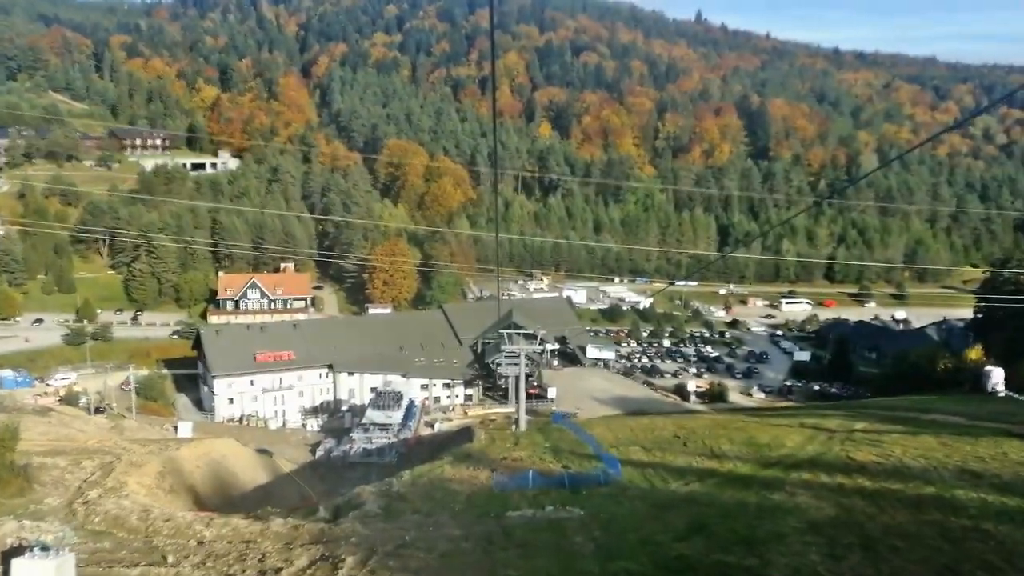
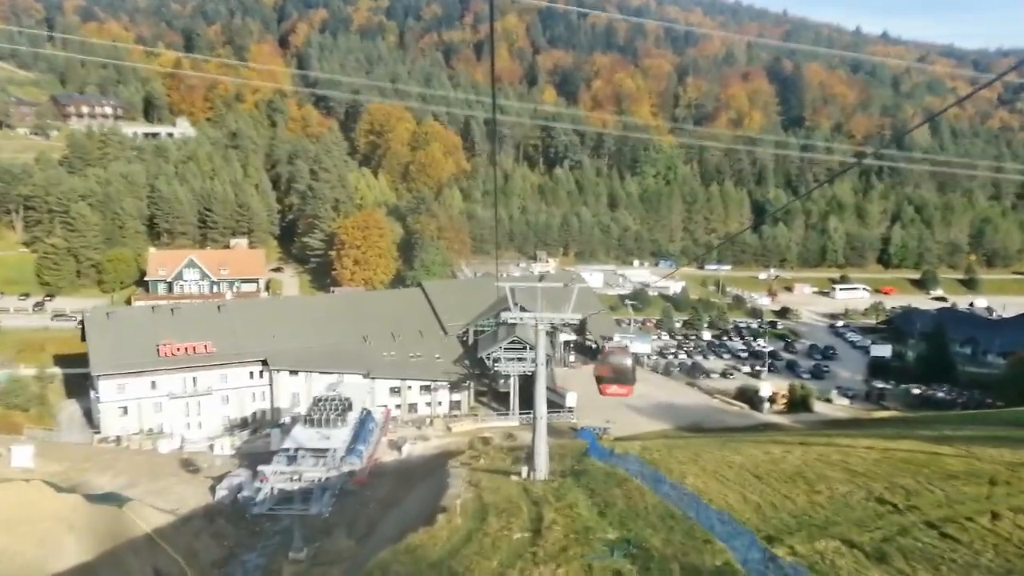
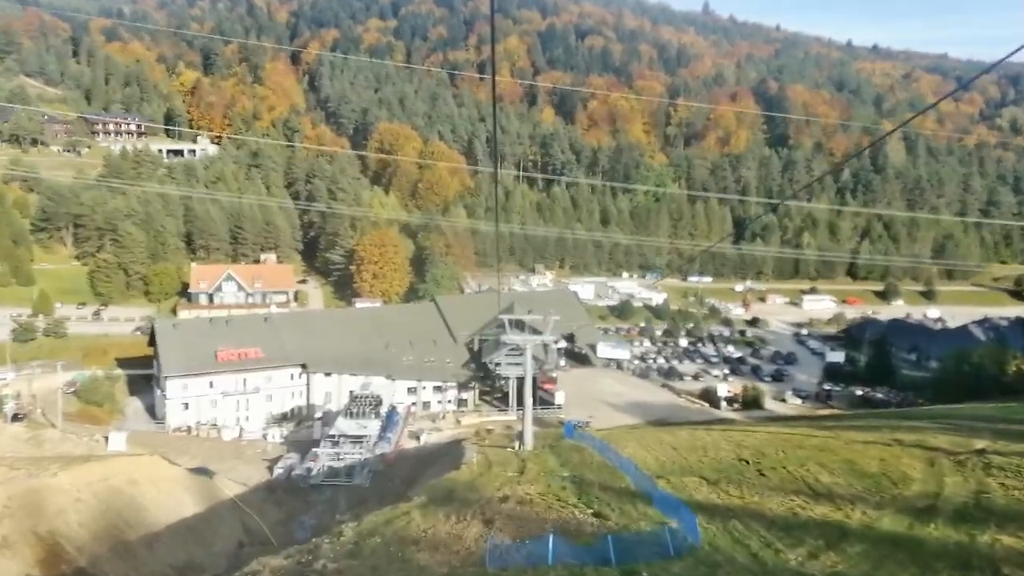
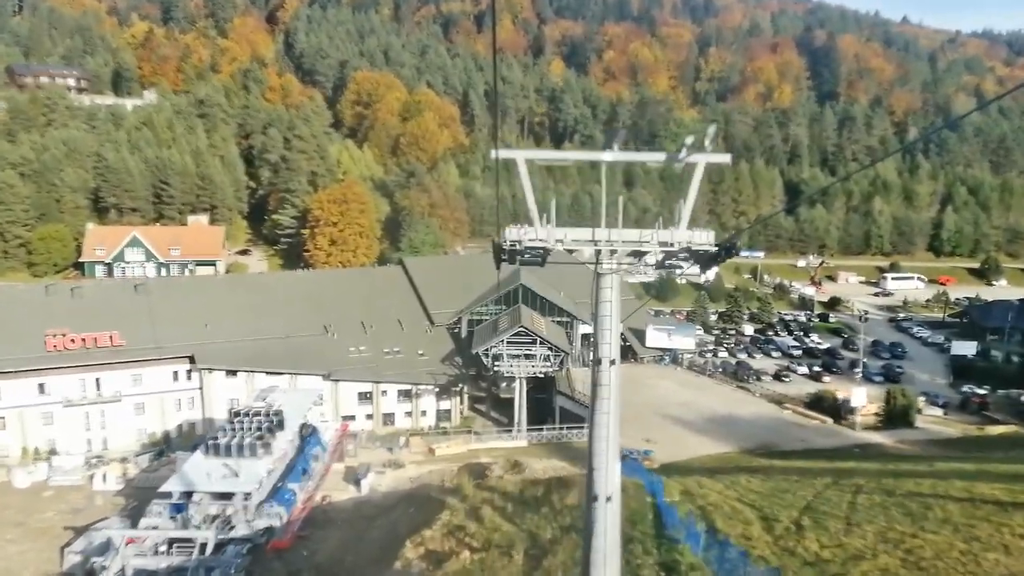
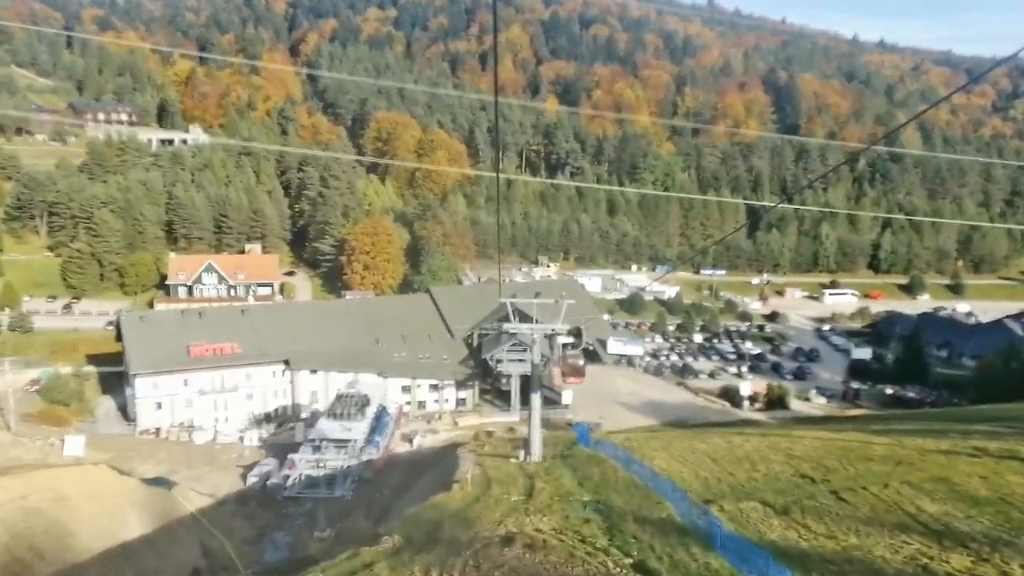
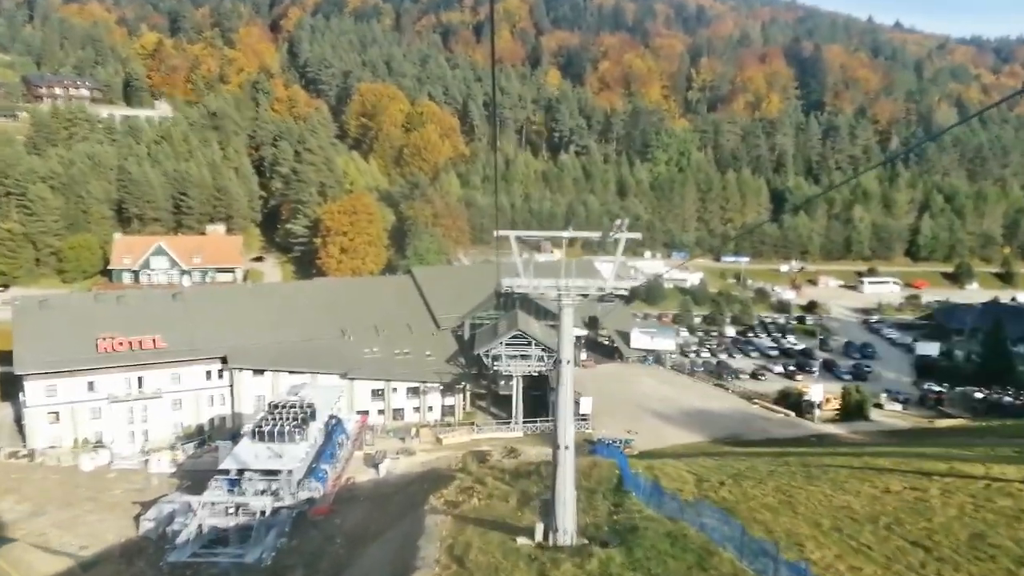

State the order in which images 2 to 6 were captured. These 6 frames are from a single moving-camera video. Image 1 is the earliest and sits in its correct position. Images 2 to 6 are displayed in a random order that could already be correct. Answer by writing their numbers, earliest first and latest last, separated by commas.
3, 5, 2, 6, 4
